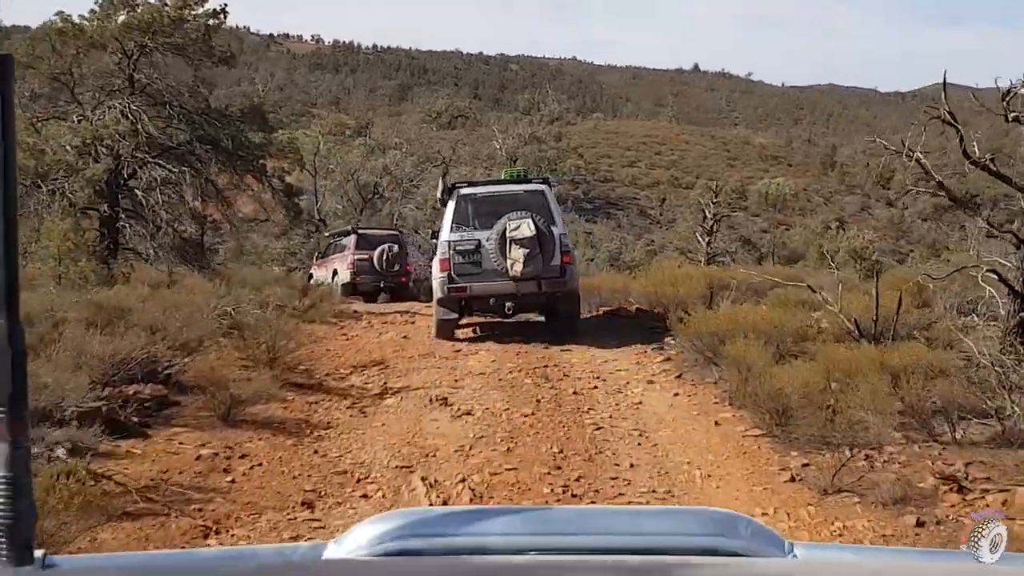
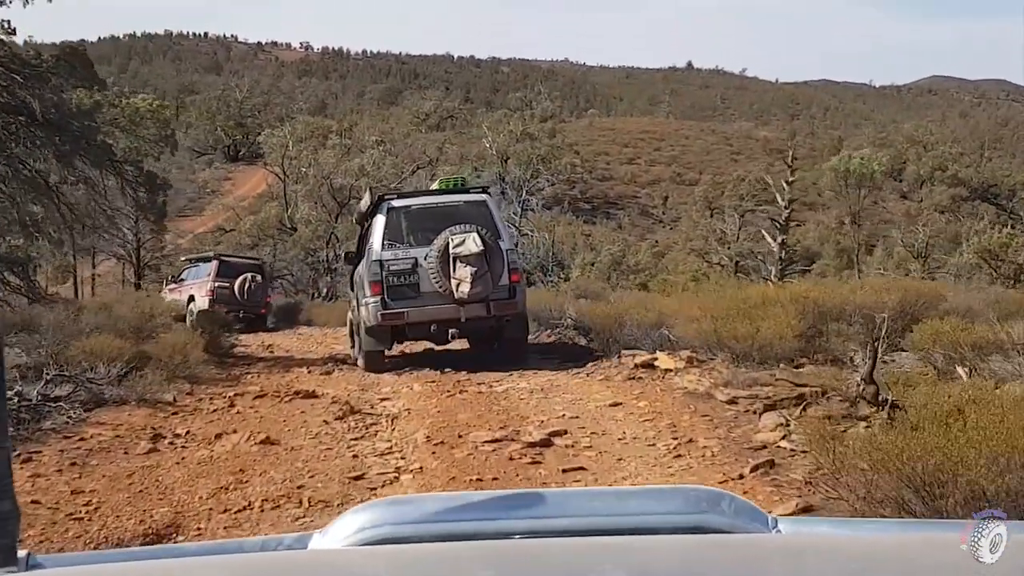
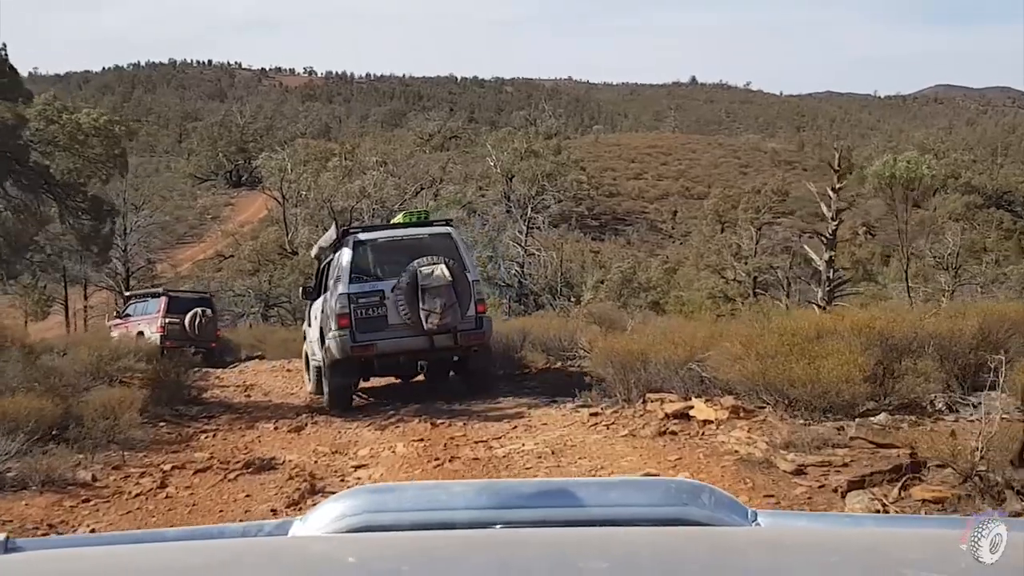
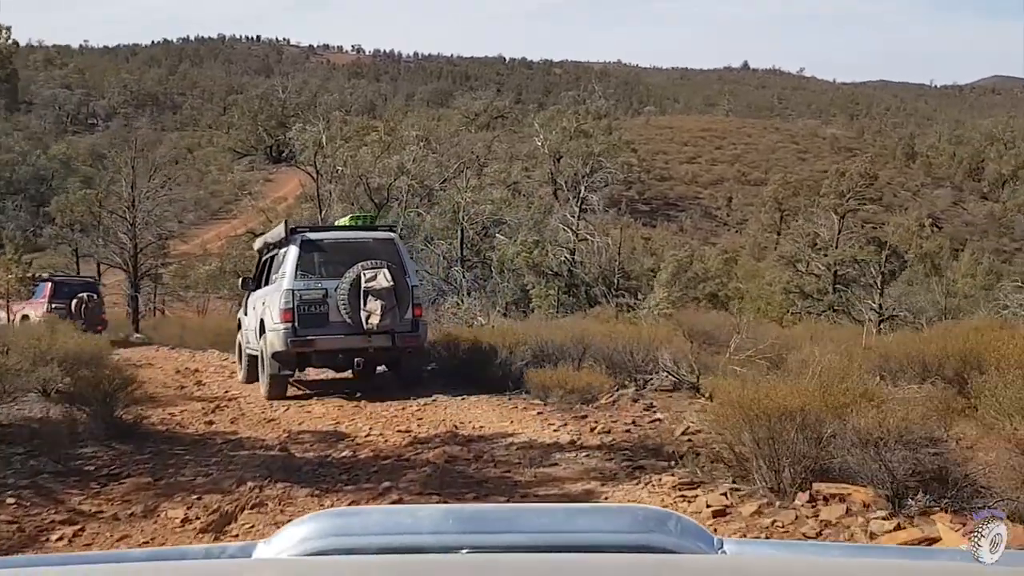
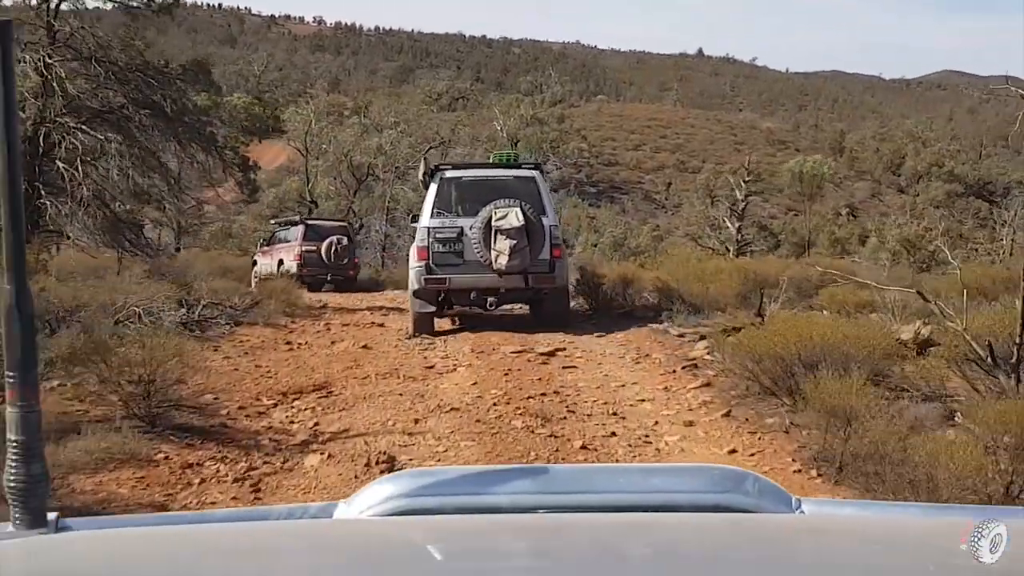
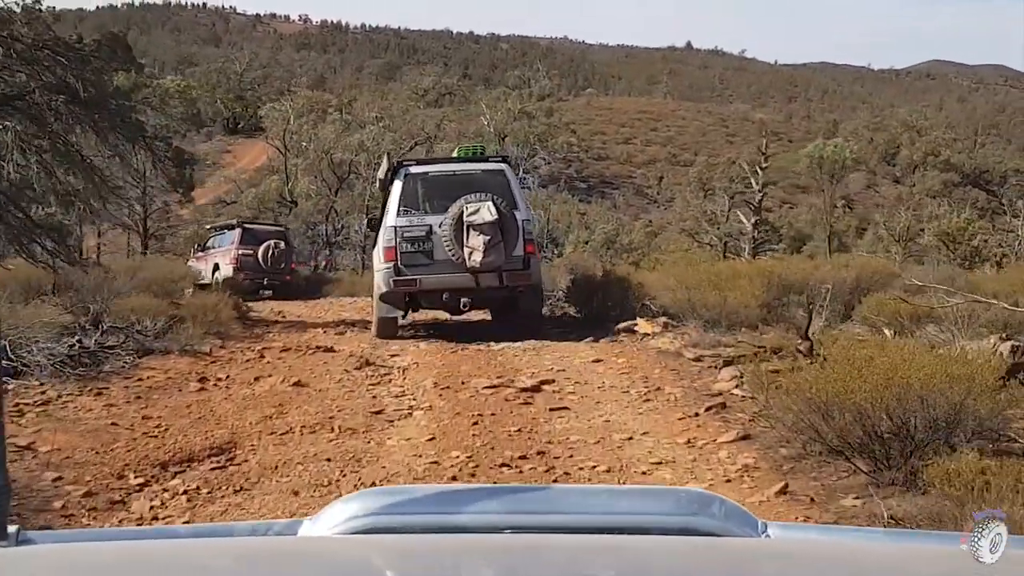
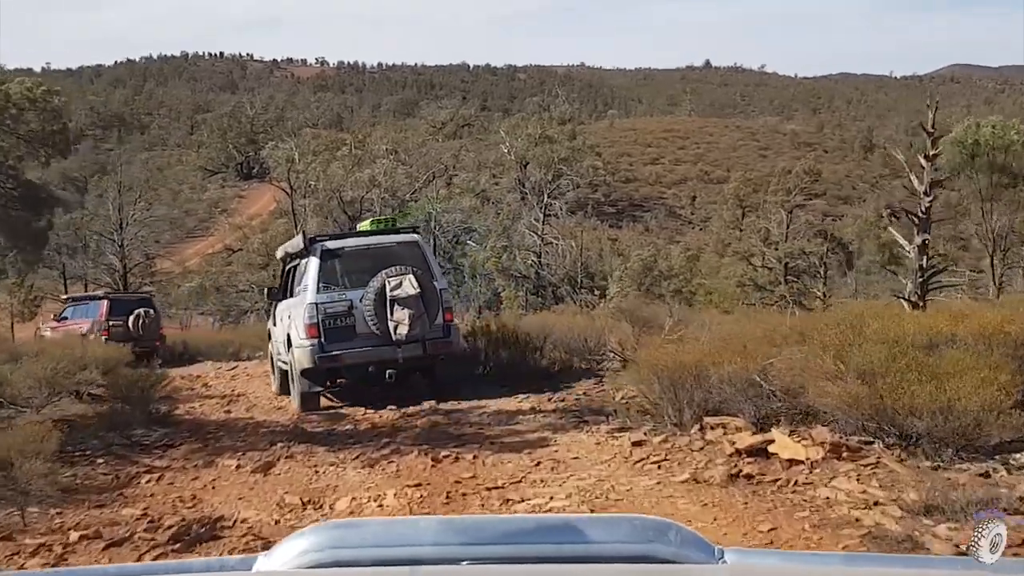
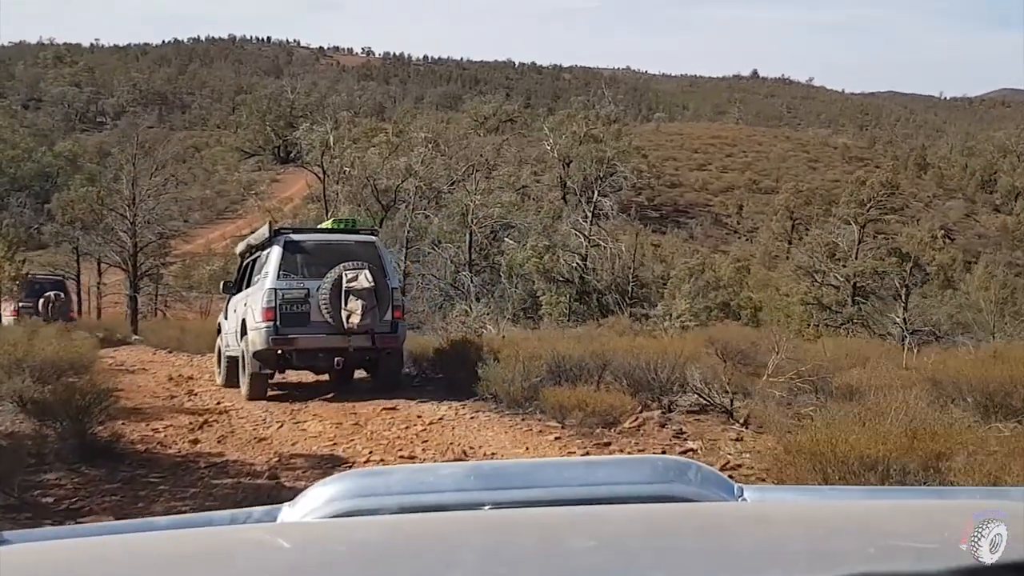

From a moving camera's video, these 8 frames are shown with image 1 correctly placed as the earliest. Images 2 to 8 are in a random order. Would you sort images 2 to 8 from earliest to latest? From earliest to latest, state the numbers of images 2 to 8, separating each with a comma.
5, 6, 2, 3, 7, 4, 8
